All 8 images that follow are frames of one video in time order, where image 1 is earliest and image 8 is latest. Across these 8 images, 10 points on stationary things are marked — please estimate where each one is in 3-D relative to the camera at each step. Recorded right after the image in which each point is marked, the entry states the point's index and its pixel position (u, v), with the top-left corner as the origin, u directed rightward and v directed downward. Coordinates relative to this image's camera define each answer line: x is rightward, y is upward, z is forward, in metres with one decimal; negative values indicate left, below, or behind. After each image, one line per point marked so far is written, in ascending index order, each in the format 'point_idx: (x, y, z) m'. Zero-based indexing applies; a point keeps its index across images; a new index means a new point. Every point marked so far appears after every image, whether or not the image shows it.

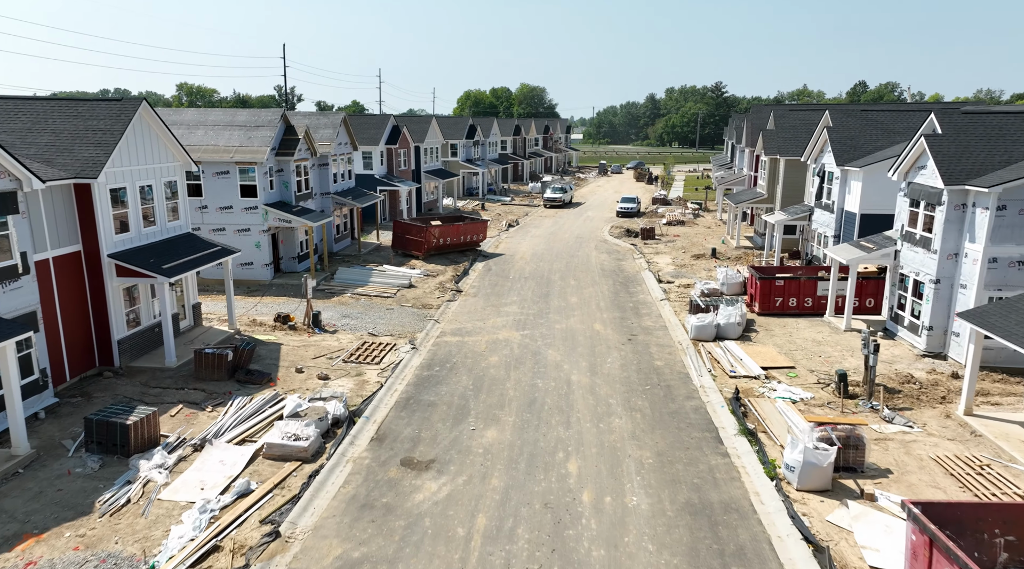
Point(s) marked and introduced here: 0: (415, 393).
0: (-2.3, -2.6, +16.8) m
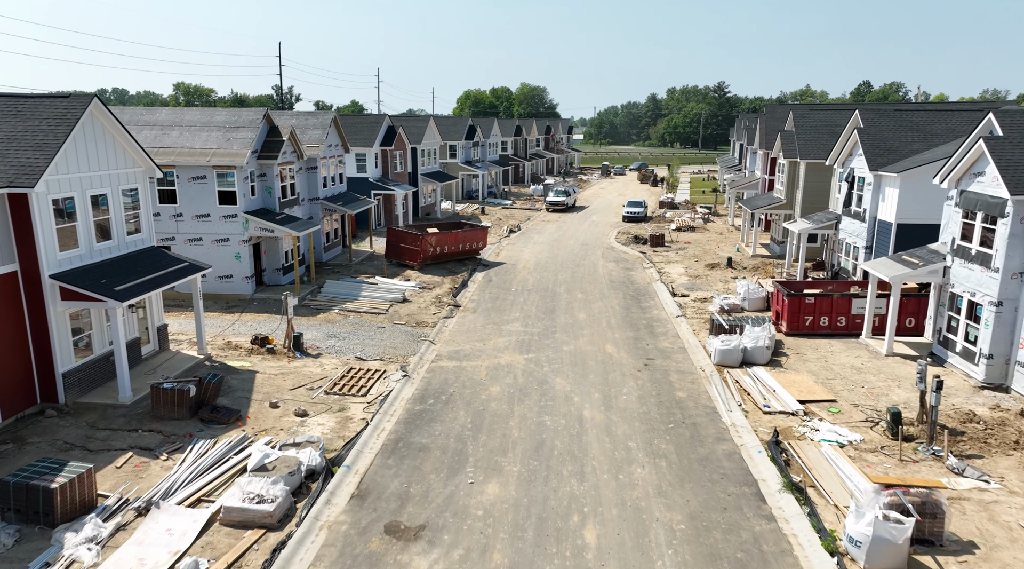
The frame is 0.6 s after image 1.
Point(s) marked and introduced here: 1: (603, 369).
0: (-2.2, -3.1, +14.6) m
1: (+2.4, -2.3, +19.1) m
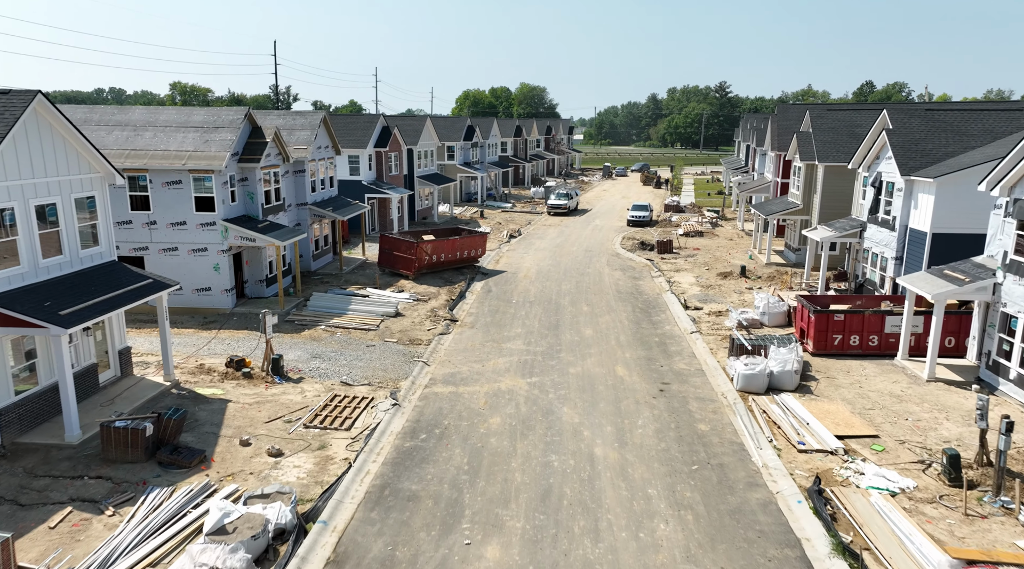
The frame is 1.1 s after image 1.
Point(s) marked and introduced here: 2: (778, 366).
0: (-2.2, -3.5, +12.8) m
1: (+2.5, -2.7, +17.3) m
2: (+6.6, -2.0, +17.4) m
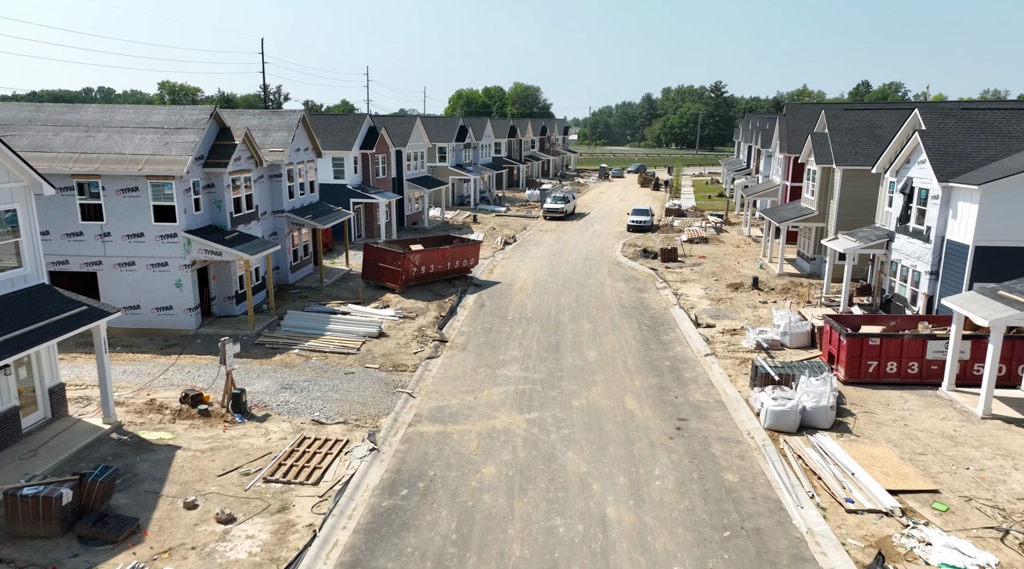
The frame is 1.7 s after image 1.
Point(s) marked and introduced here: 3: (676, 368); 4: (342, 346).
0: (-2.2, -4.0, +10.6) m
1: (+2.4, -3.2, +15.1) m
2: (+6.5, -2.5, +15.3) m
3: (+4.5, -2.3, +19.5) m
4: (-4.8, -1.7, +19.9) m
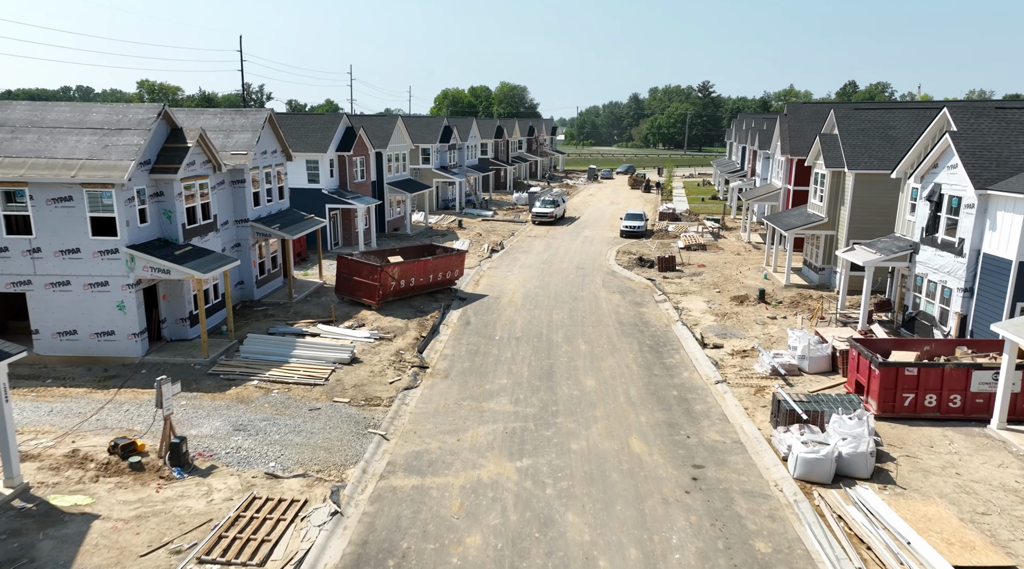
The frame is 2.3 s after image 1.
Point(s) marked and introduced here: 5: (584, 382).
0: (-2.3, -4.6, +8.3) m
1: (+2.2, -3.7, +12.9) m
2: (+6.3, -3.0, +13.2) m
3: (+4.2, -2.8, +17.4) m
4: (-5.1, -2.3, +17.6) m
5: (+1.9, -2.5, +18.4) m
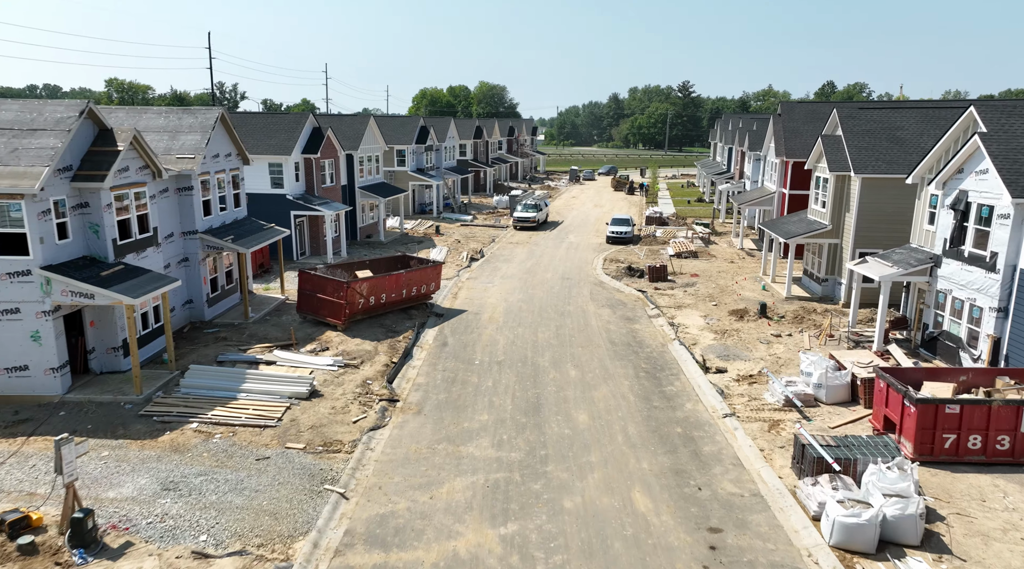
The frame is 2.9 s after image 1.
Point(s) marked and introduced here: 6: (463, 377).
0: (-2.4, -5.1, +6.0) m
1: (+1.9, -4.2, +10.7) m
2: (+6.0, -3.5, +11.1) m
3: (+3.9, -3.3, +15.2) m
4: (-5.5, -2.8, +15.2) m
5: (+1.4, -3.0, +16.2) m
6: (-1.3, -2.4, +18.9) m
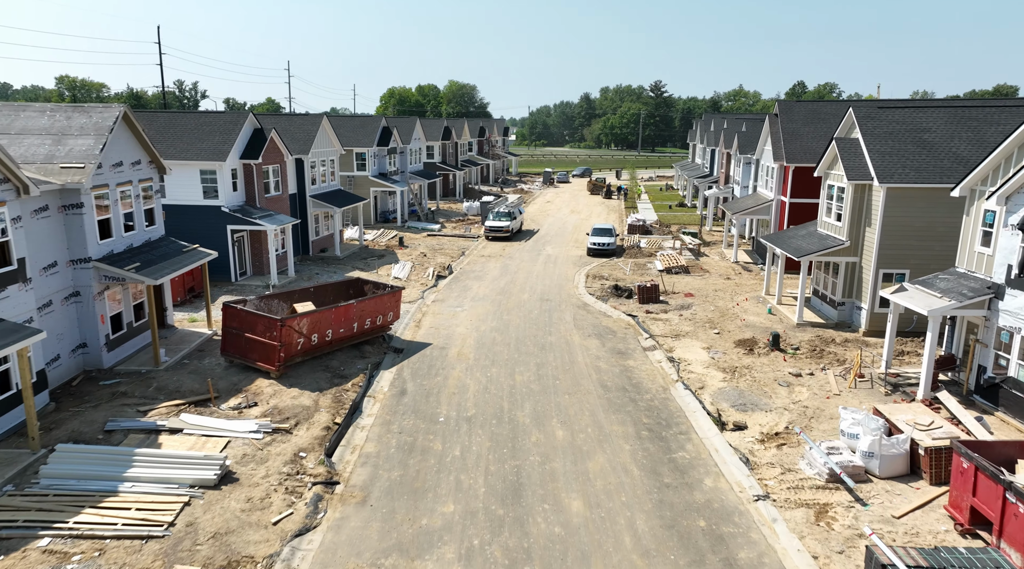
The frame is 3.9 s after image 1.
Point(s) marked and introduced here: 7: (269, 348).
0: (-2.5, -6.0, +2.2) m
1: (+1.7, -5.1, +7.1) m
2: (+5.7, -4.3, +7.6) m
3: (+3.4, -4.2, +11.6) m
4: (-5.9, -3.7, +11.3) m
5: (+1.0, -3.9, +12.5) m
6: (-1.9, -3.3, +15.1) m
7: (-6.1, -1.6, +17.6) m
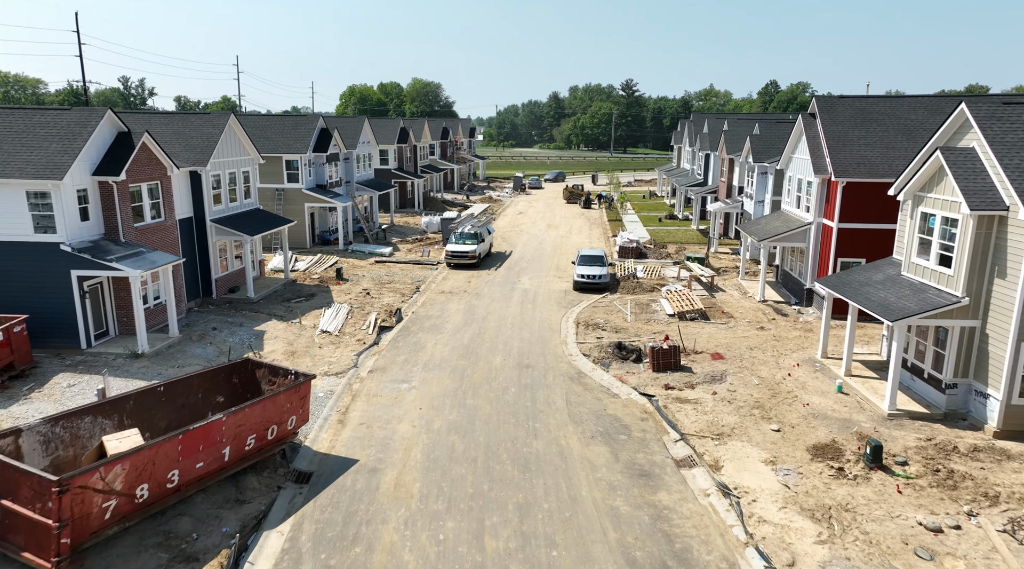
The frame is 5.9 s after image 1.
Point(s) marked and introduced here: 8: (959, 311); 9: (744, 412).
0: (-2.3, -7.8, -5.5) m
1: (+1.7, -6.8, -0.4) m
2: (+5.7, -6.0, +0.3) m
3: (+3.2, -5.9, +4.2) m
4: (-6.1, -5.6, +3.5) m
5: (+0.7, -5.7, +5.0) m
6: (-2.3, -5.1, +7.5) m
7: (-6.5, -3.4, +9.8) m
8: (+10.0, -0.6, +15.7) m
9: (+5.6, -3.0, +17.0) m
